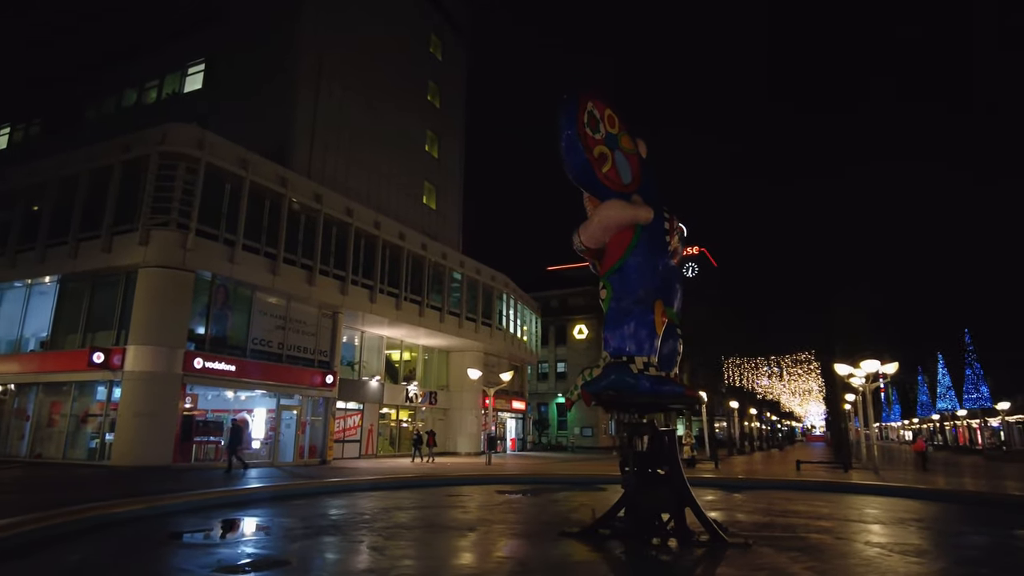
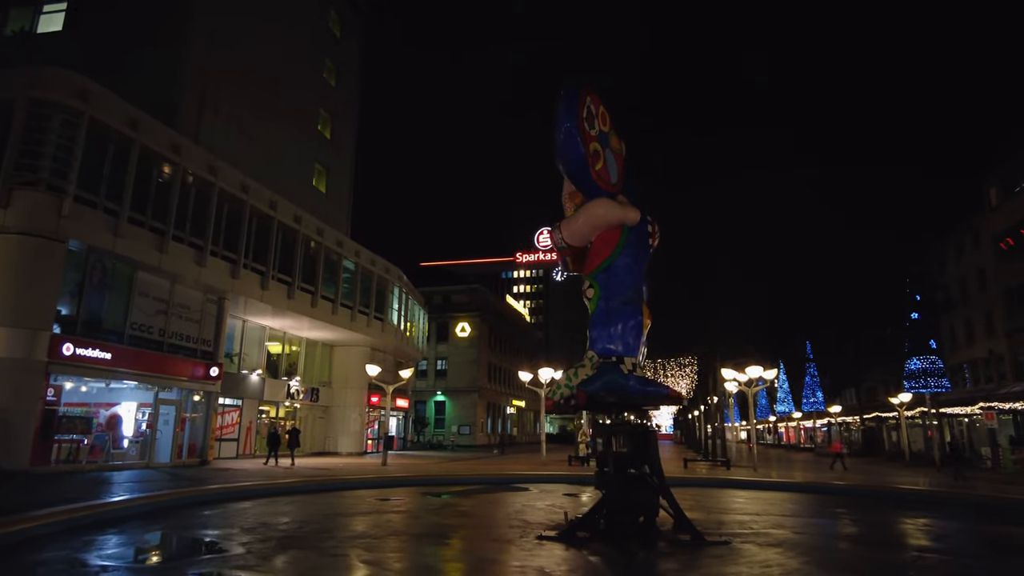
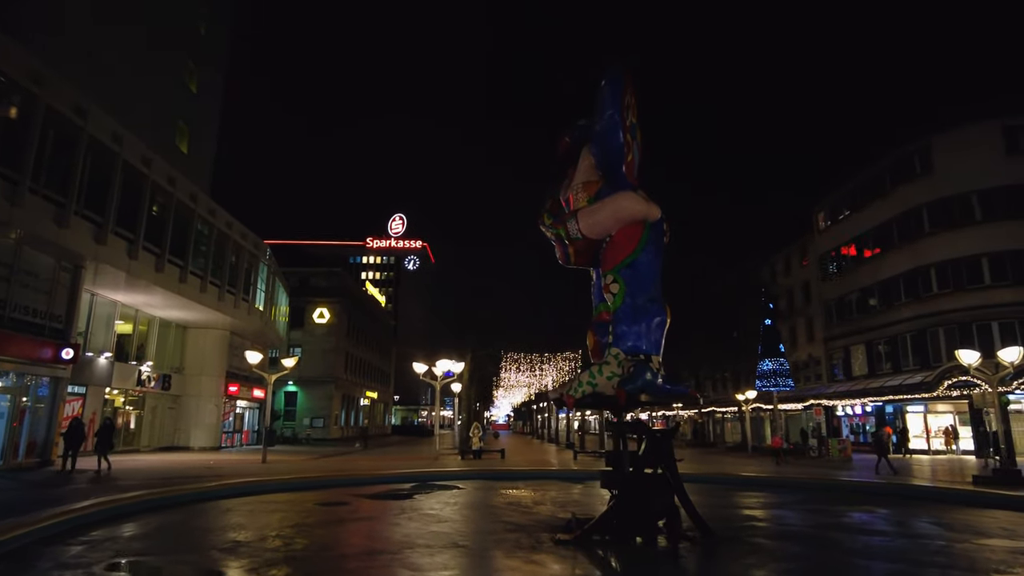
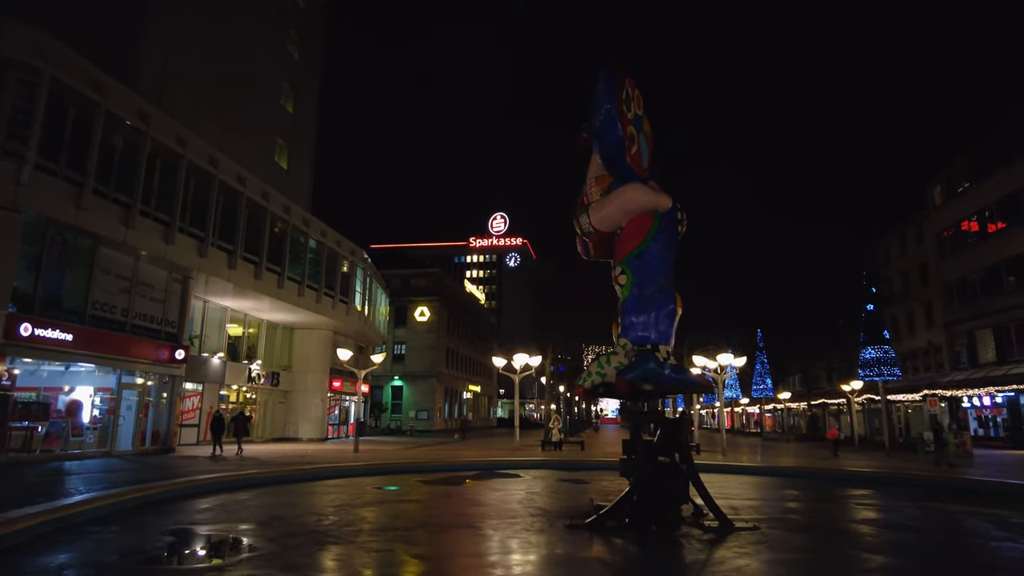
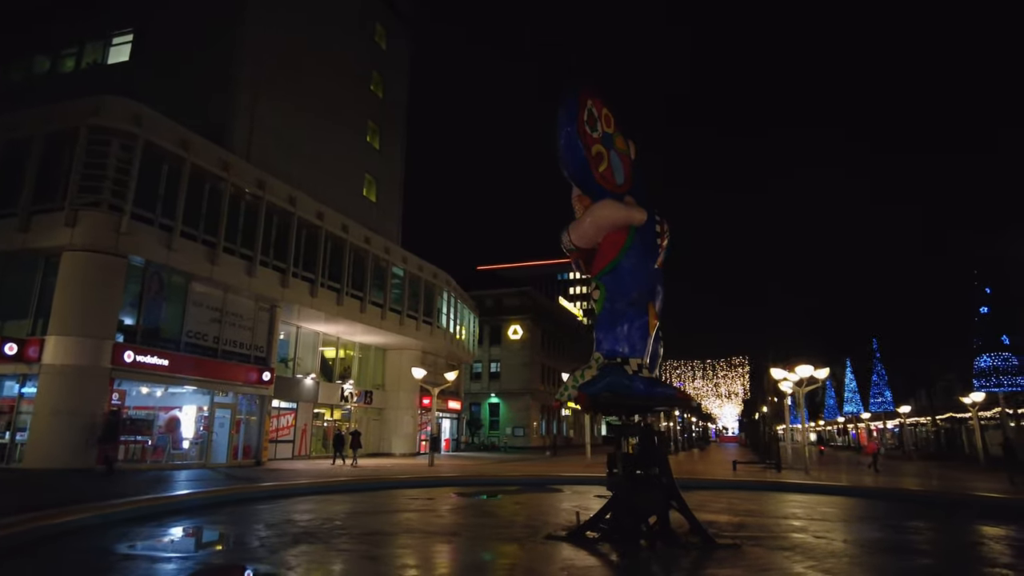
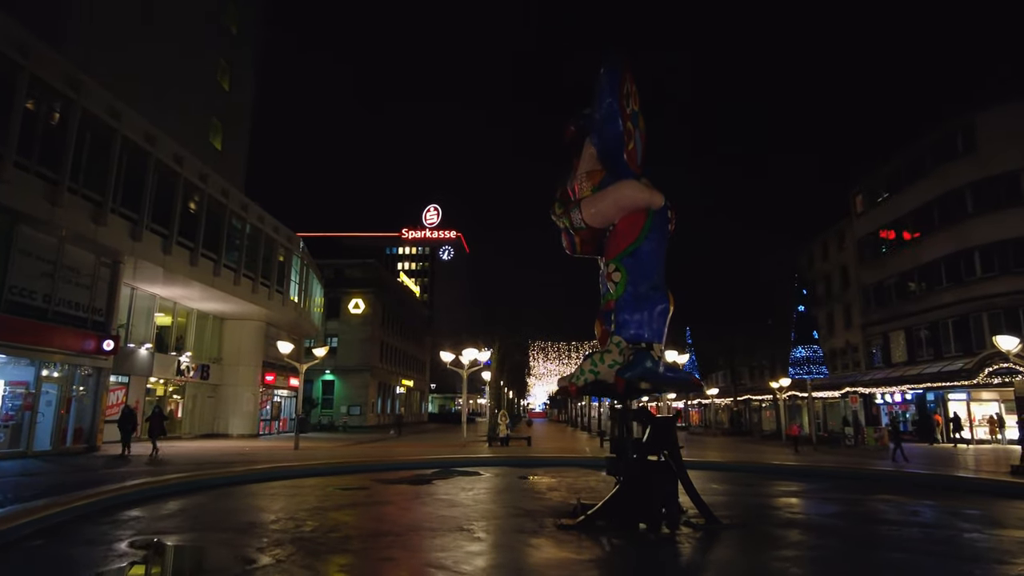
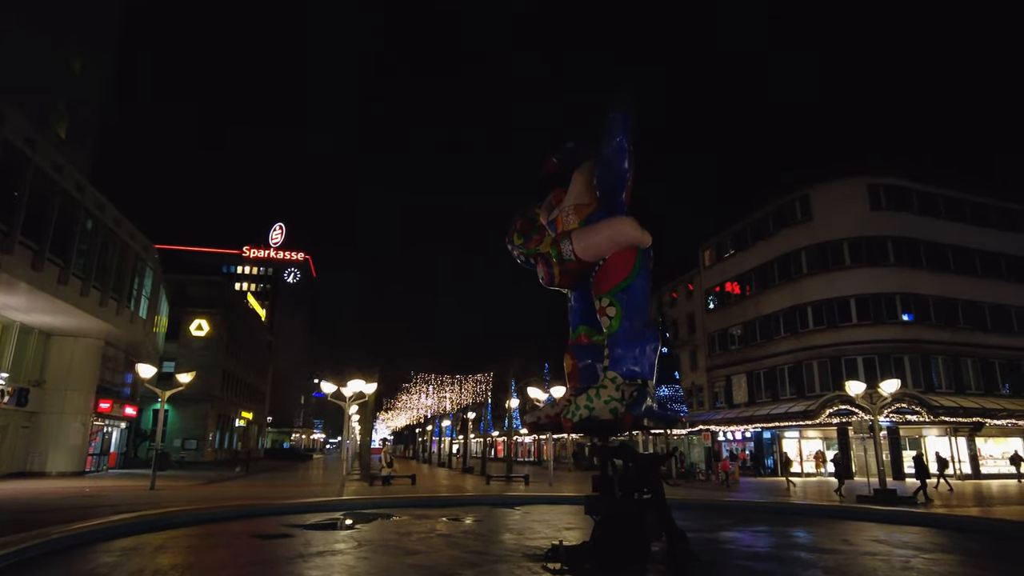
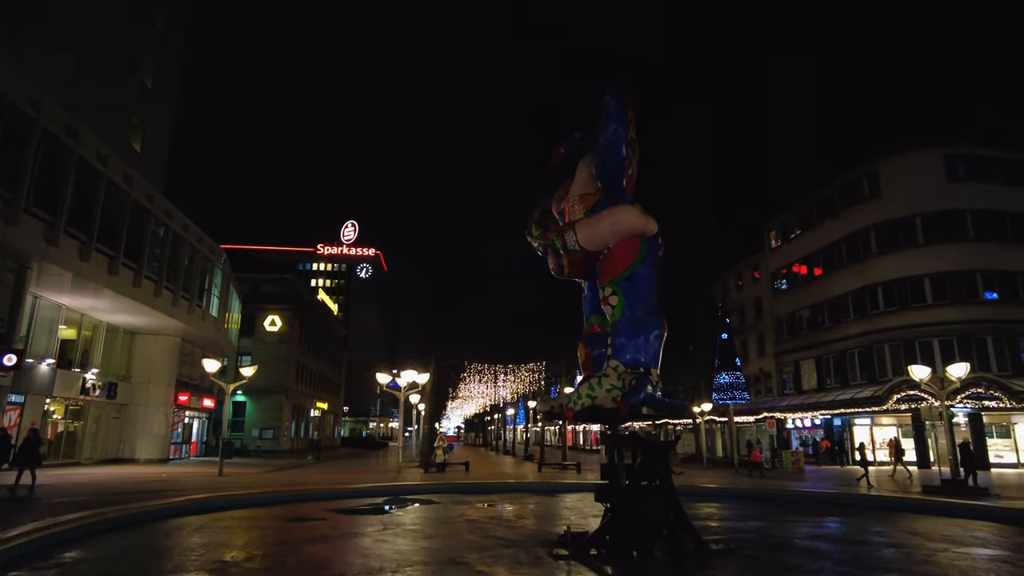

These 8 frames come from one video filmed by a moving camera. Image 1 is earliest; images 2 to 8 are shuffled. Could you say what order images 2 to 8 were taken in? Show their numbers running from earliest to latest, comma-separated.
5, 2, 4, 6, 3, 8, 7
